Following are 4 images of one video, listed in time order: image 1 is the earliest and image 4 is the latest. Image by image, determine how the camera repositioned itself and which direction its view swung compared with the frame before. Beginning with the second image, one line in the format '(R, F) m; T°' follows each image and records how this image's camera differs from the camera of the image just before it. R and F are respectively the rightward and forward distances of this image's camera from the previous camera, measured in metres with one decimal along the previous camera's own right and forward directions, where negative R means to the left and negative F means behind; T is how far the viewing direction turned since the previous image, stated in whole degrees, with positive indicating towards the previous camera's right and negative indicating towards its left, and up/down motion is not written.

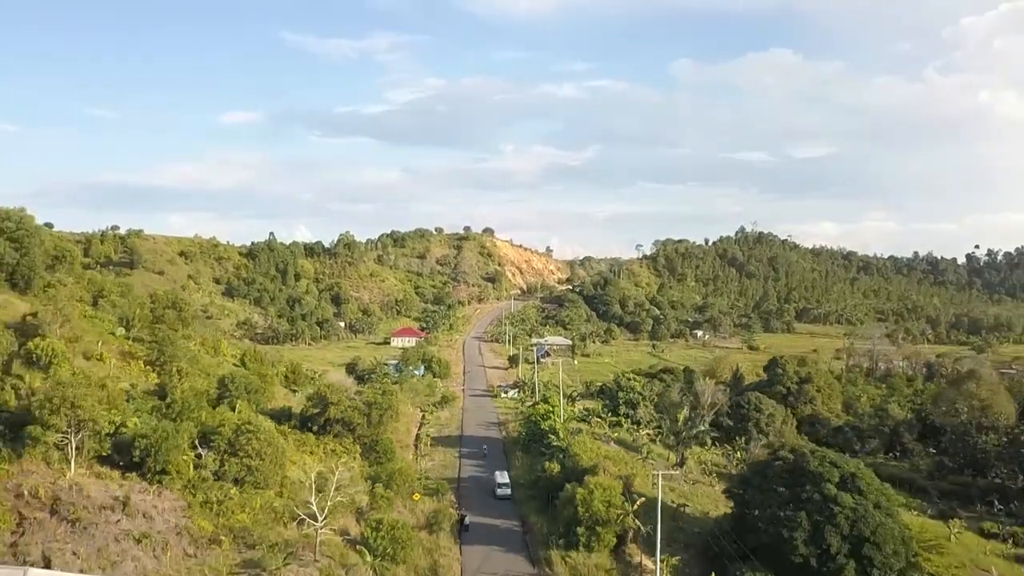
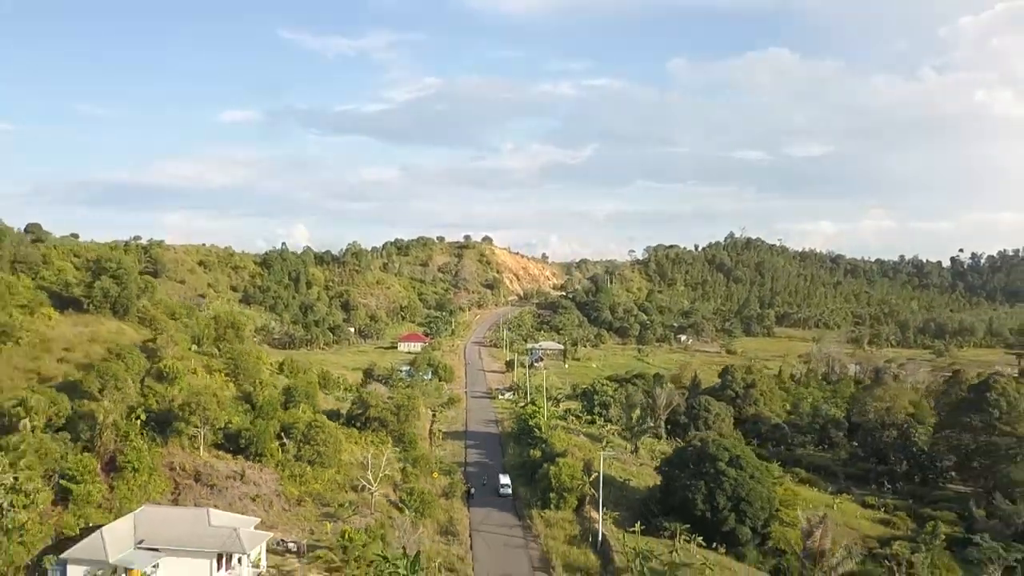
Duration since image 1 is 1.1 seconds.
(+0.2, -5.9) m; 0°
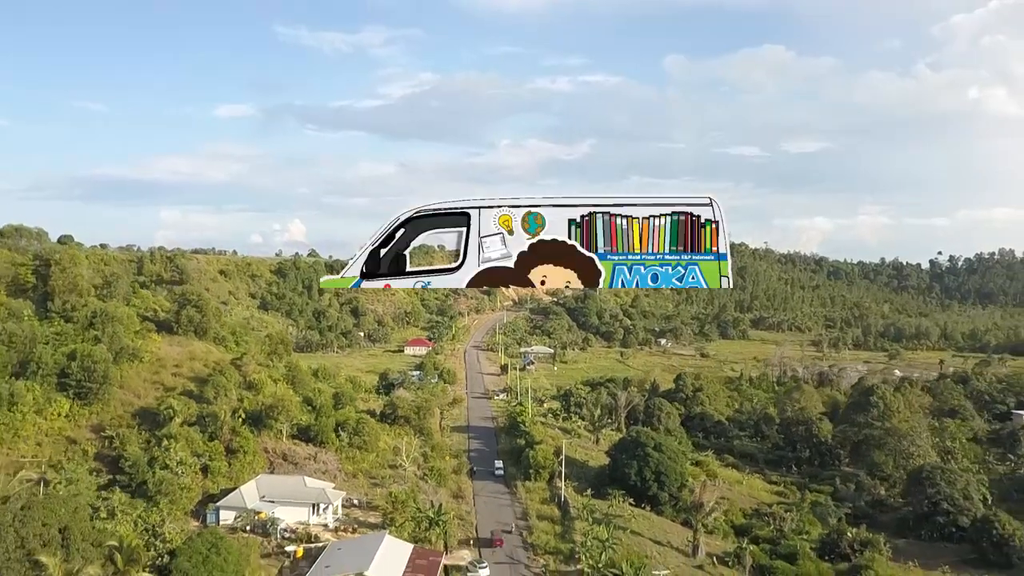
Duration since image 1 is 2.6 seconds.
(+0.2, -8.1) m; 0°
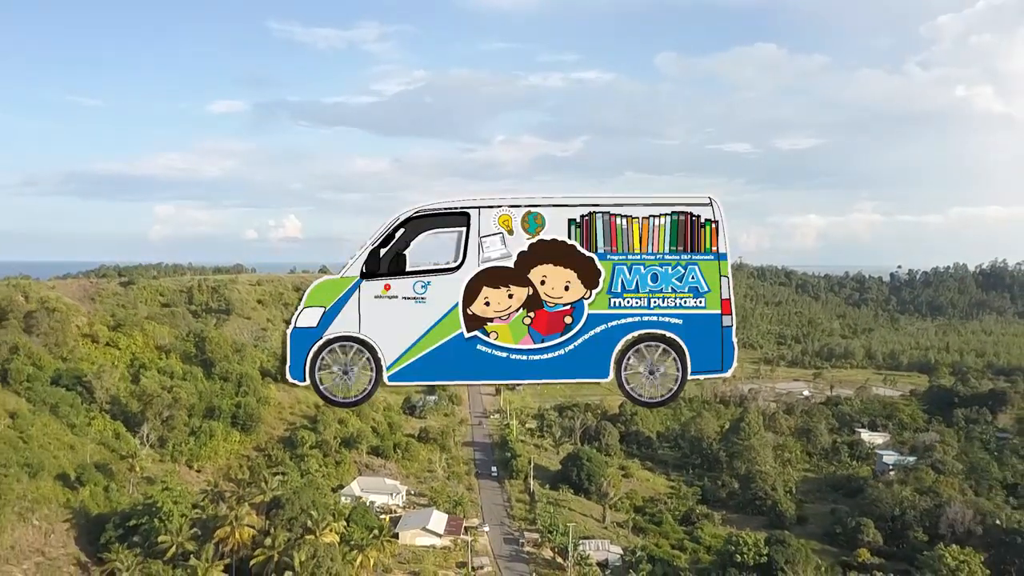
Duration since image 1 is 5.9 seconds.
(+0.4, -17.8) m; 0°
